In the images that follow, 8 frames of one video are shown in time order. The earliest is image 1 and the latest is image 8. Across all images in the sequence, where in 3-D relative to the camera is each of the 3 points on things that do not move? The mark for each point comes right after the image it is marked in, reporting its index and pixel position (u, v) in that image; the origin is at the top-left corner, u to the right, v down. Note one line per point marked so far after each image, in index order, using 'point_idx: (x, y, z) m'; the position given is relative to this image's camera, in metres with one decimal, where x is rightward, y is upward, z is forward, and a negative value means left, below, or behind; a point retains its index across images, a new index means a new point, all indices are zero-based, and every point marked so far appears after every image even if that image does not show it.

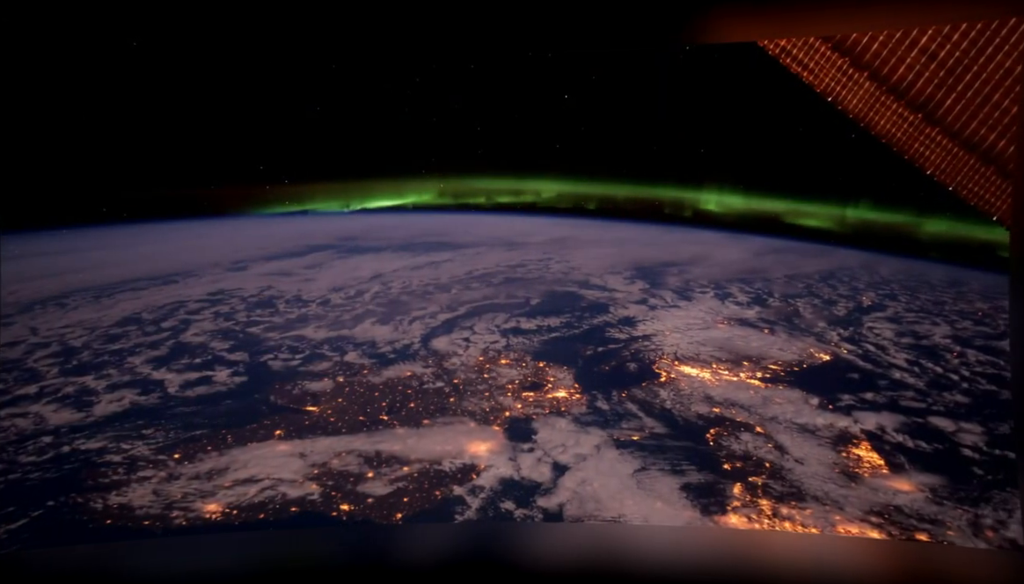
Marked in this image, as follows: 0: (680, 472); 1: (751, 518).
0: (+1.0, -1.1, +3.5) m
1: (+1.3, -1.2, +3.0) m
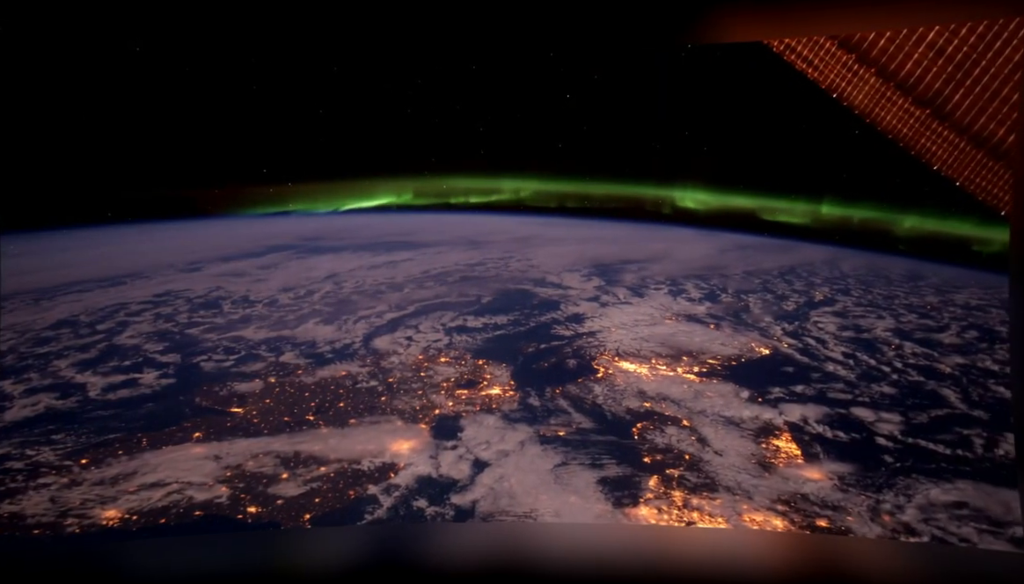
0: (+0.5, -1.1, +3.5) m
1: (+0.8, -1.2, +3.0) m
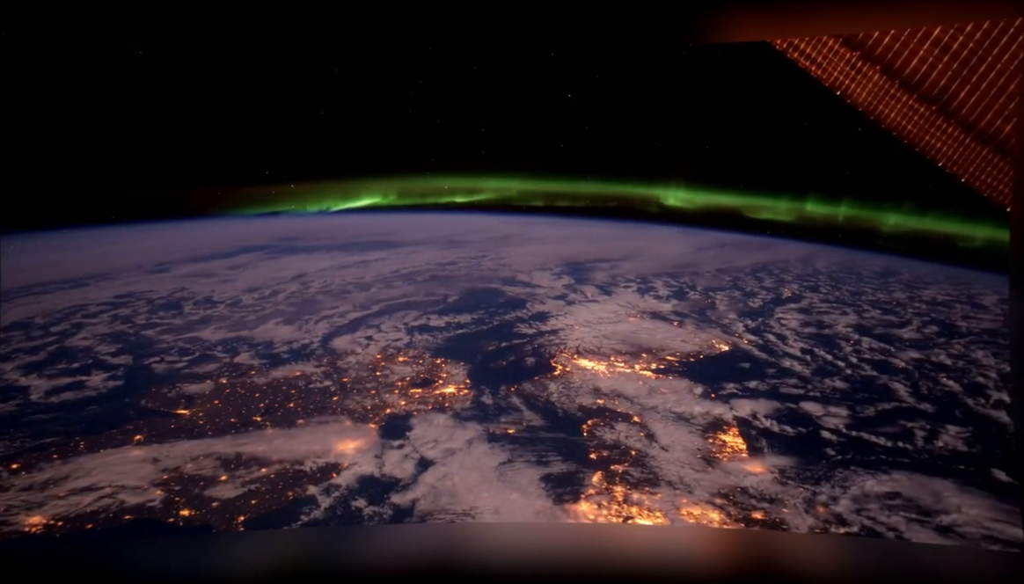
0: (+0.2, -1.1, +3.5) m
1: (+0.5, -1.2, +3.1) m
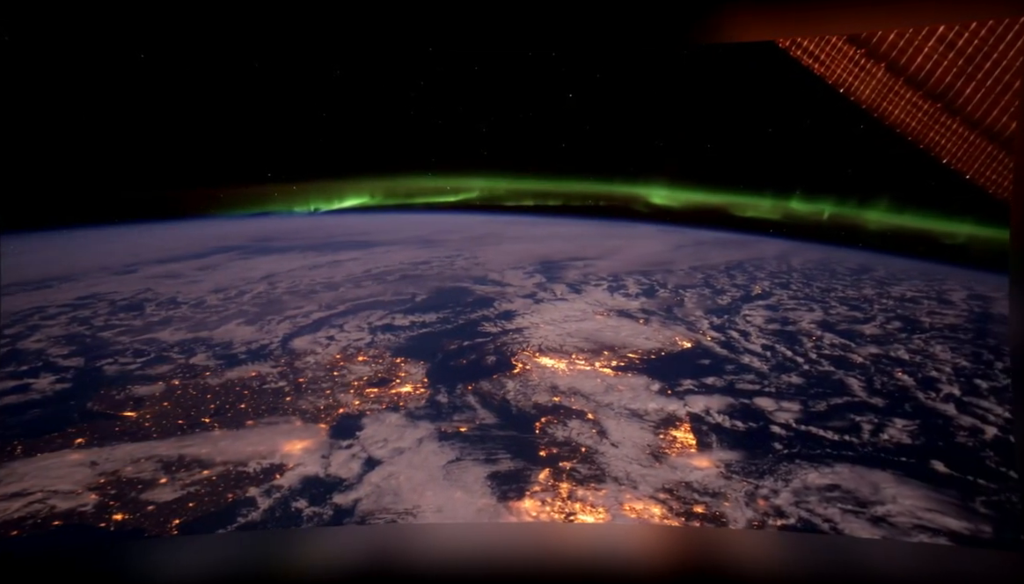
0: (-0.1, -1.1, +3.5) m
1: (+0.2, -1.1, +3.1) m
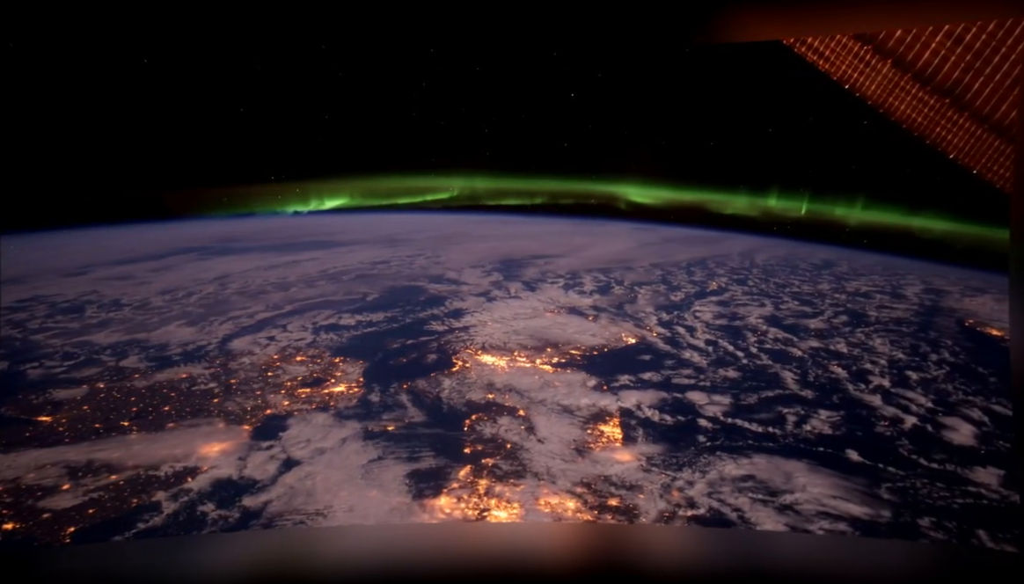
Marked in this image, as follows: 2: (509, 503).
0: (-0.6, -1.0, +3.5) m
1: (-0.3, -1.1, +3.1) m
2: (0.0, -1.2, +3.0) m
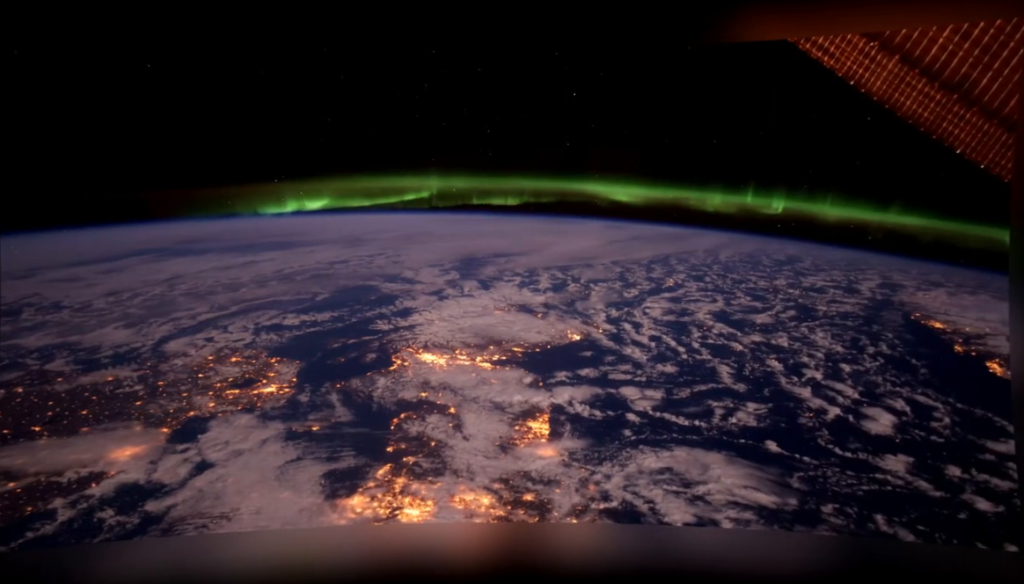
0: (-1.1, -1.0, +3.4) m
1: (-0.8, -1.1, +3.0) m
2: (-0.5, -1.1, +3.0) m
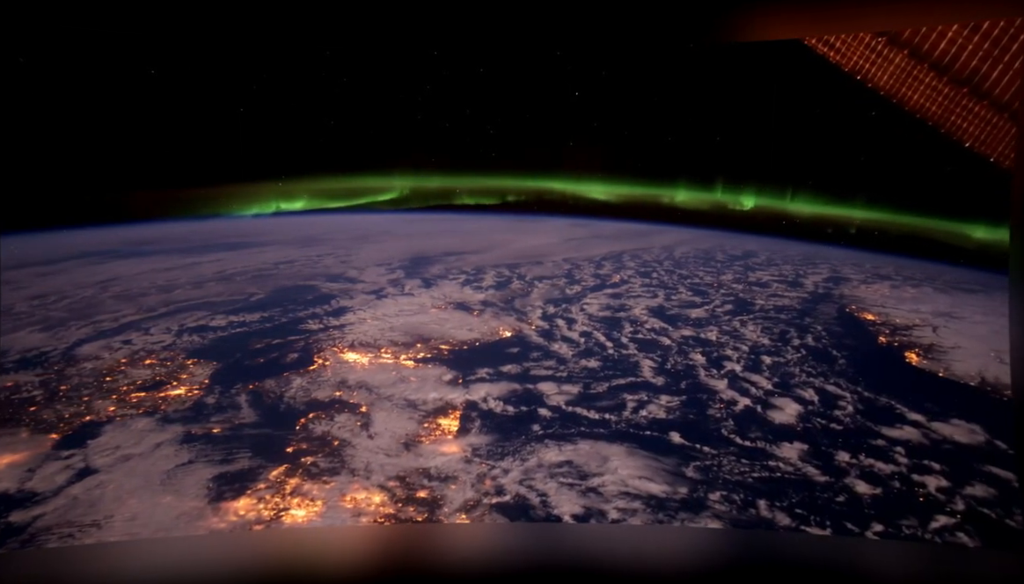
0: (-1.7, -1.0, +3.4) m
1: (-1.3, -1.1, +3.0) m
2: (-1.1, -1.1, +3.0) m
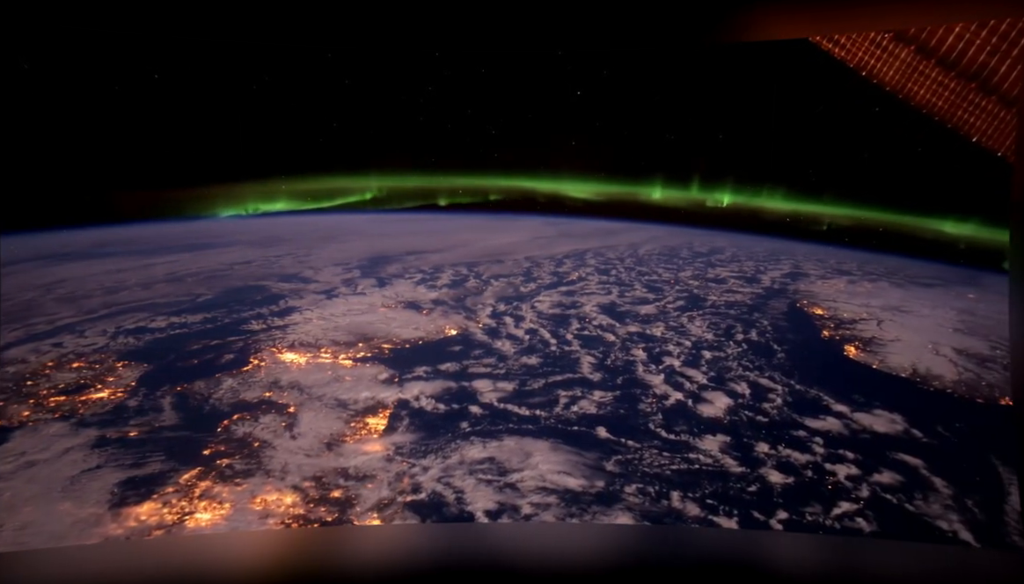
0: (-2.2, -1.0, +3.3) m
1: (-1.8, -1.1, +2.9) m
2: (-1.5, -1.1, +2.9) m
